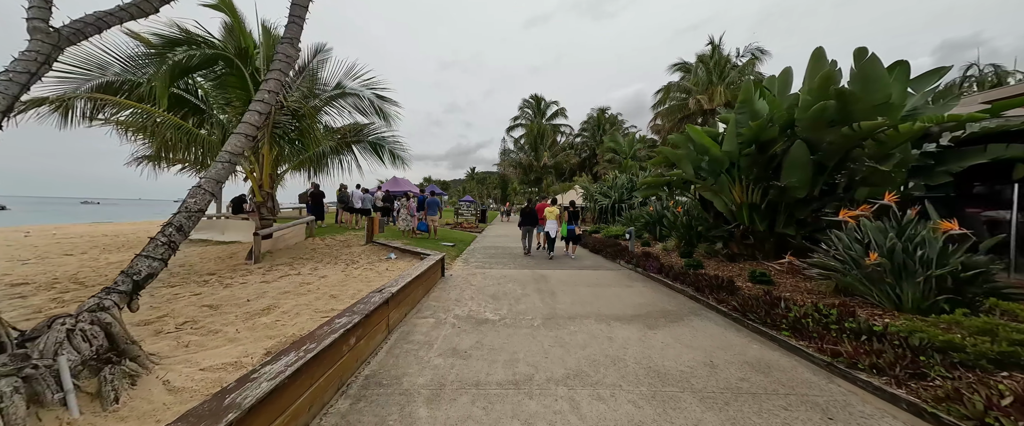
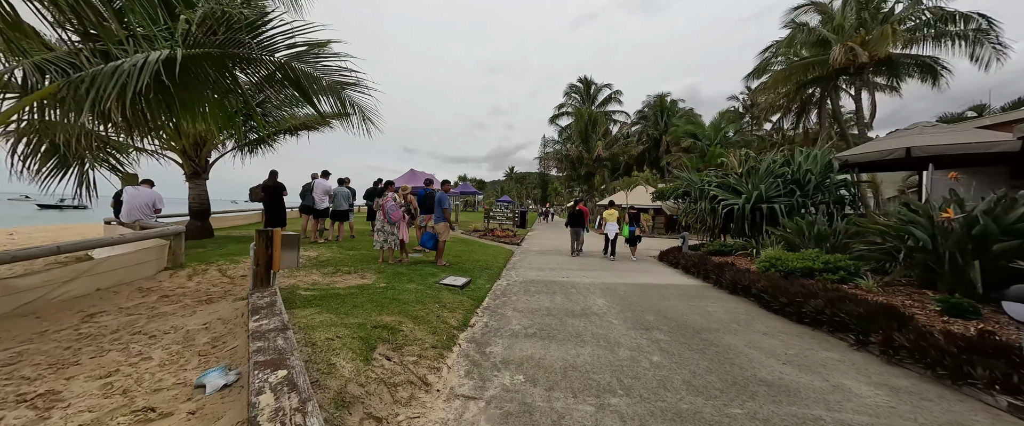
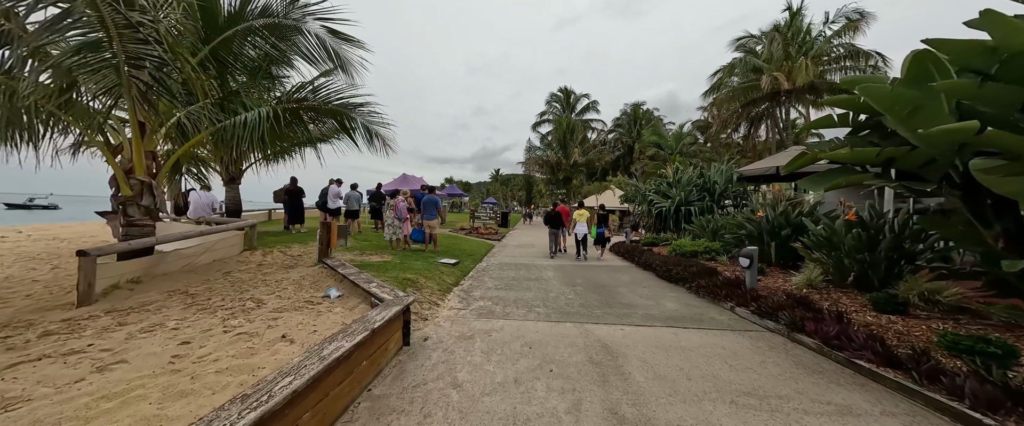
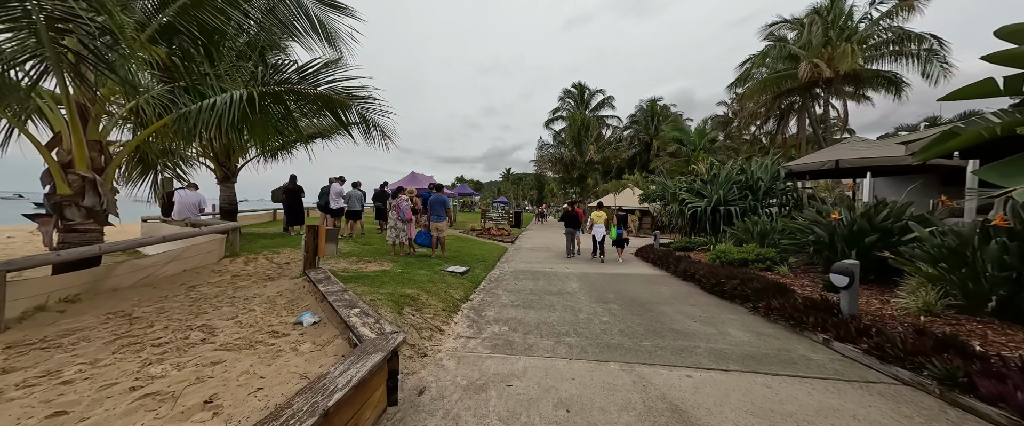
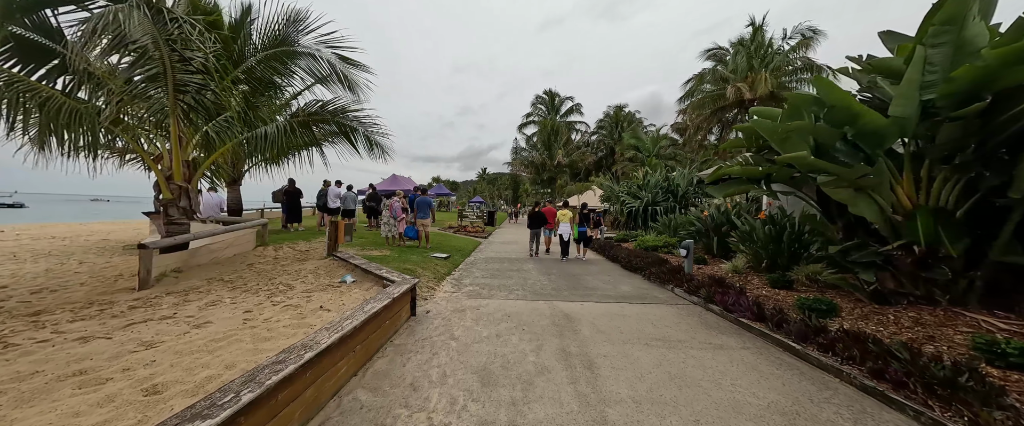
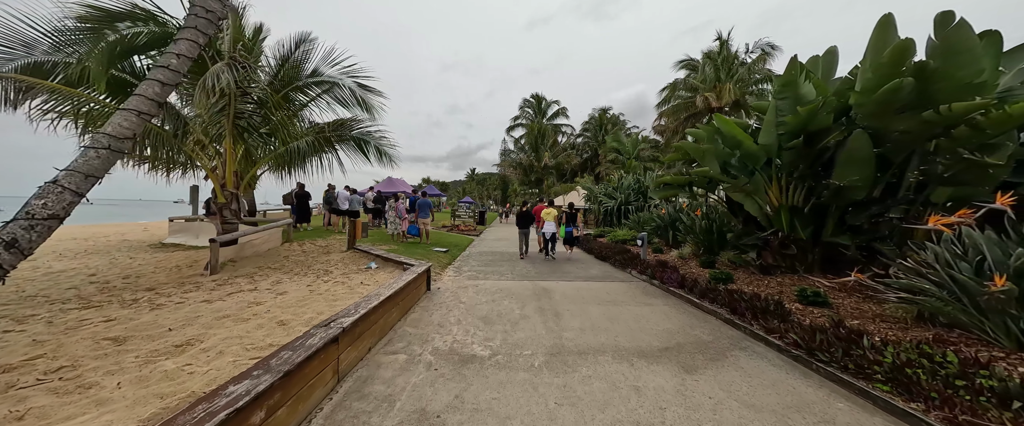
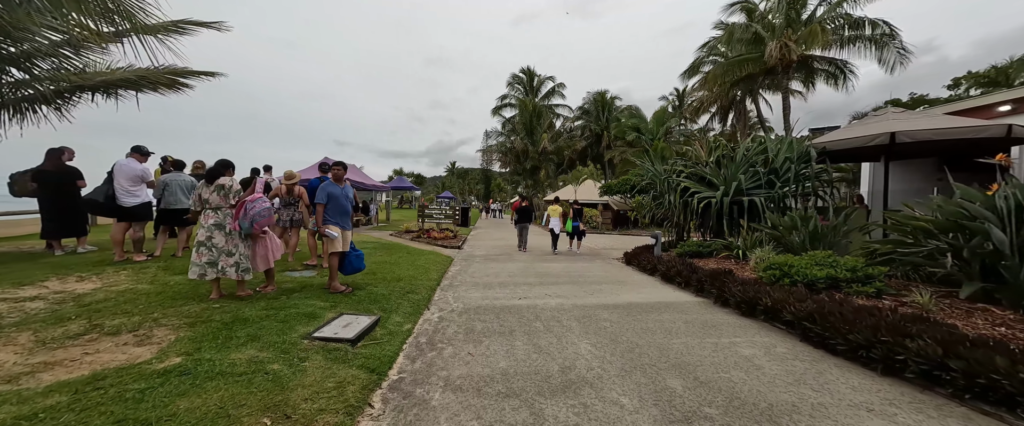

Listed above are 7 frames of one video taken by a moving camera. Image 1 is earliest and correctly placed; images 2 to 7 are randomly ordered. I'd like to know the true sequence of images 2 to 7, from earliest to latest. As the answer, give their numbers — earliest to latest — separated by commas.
6, 5, 3, 4, 2, 7
